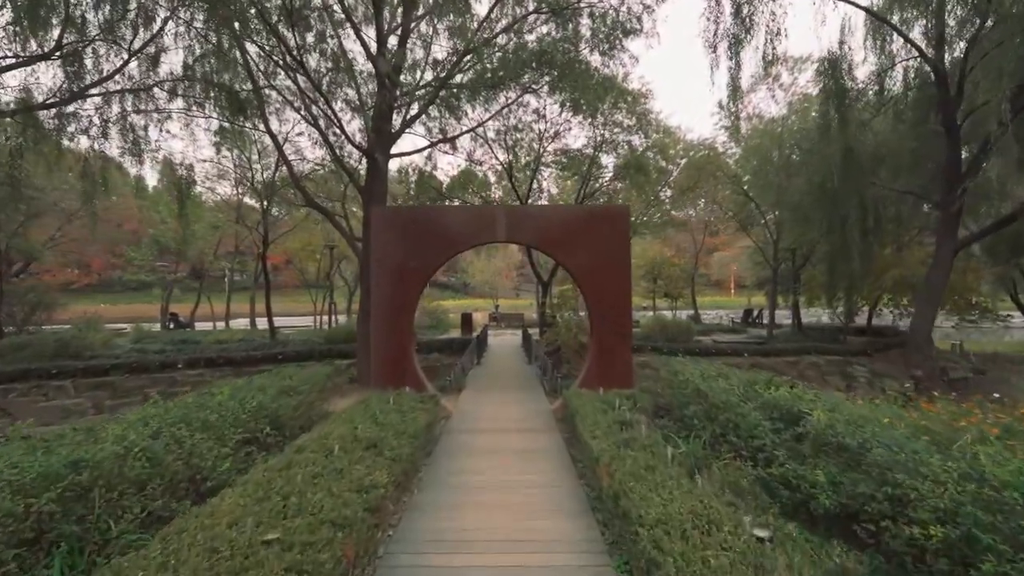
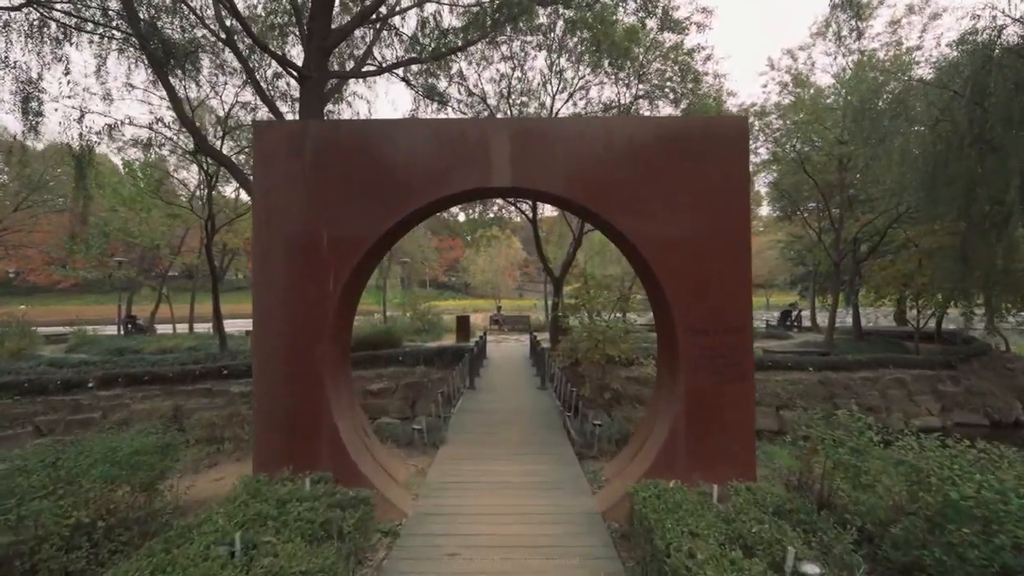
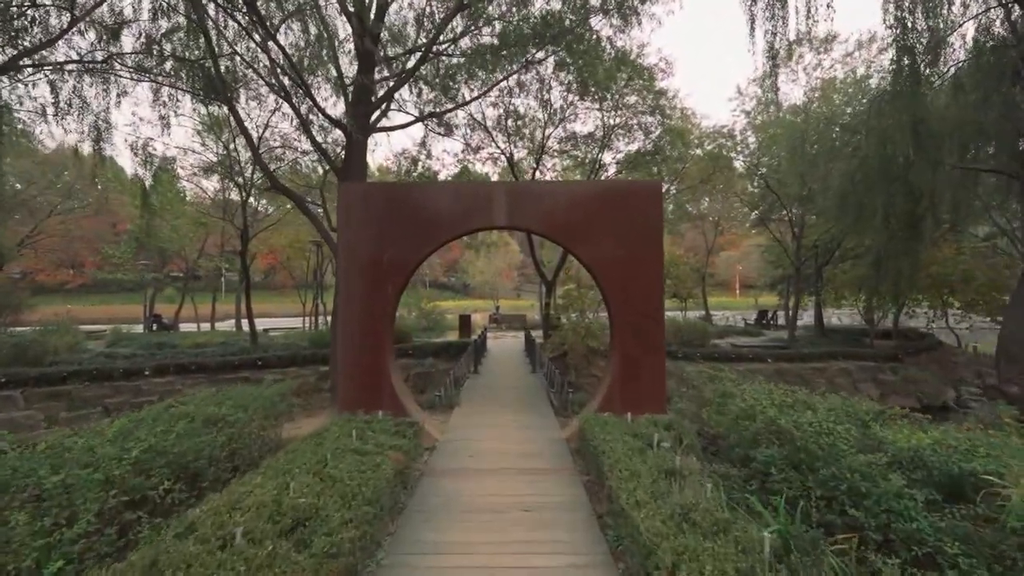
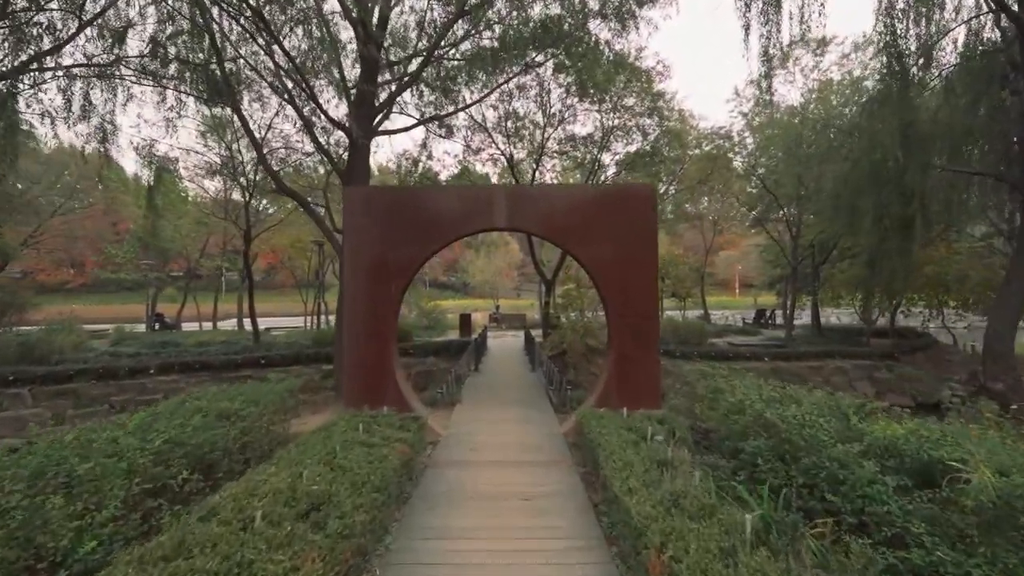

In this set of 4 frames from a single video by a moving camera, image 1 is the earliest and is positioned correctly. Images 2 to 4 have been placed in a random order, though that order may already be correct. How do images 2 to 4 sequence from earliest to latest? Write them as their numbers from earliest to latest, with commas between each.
4, 3, 2
